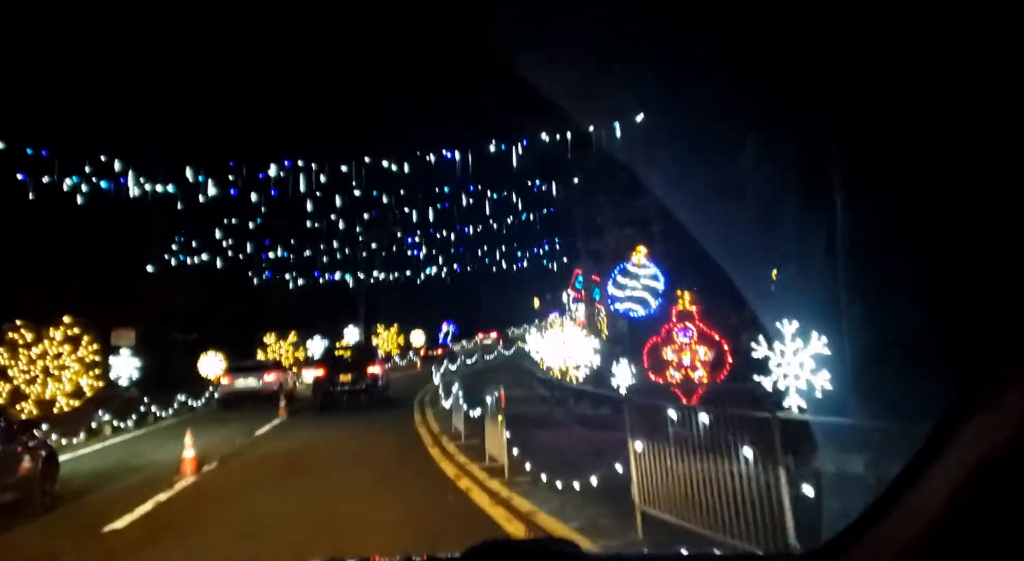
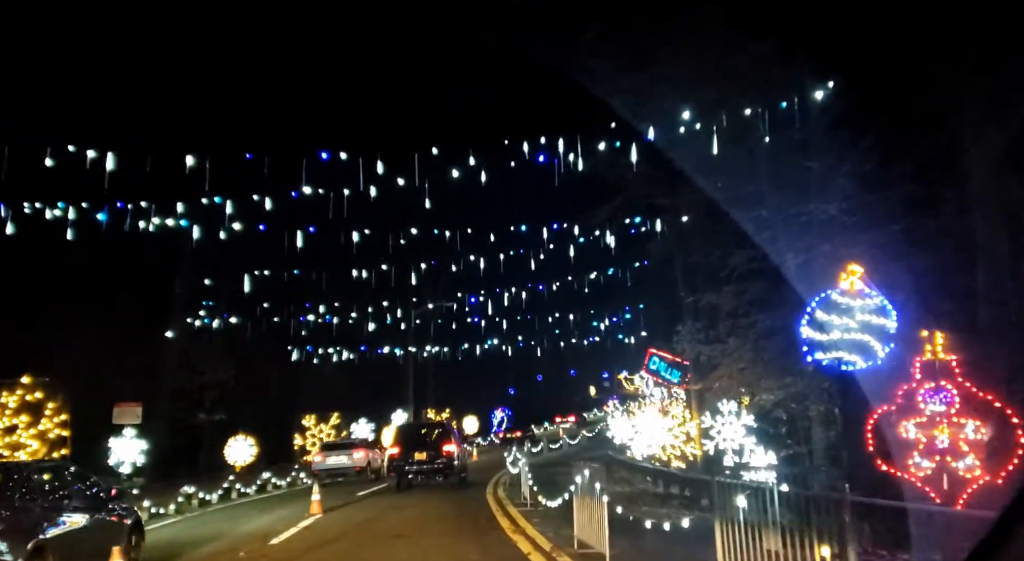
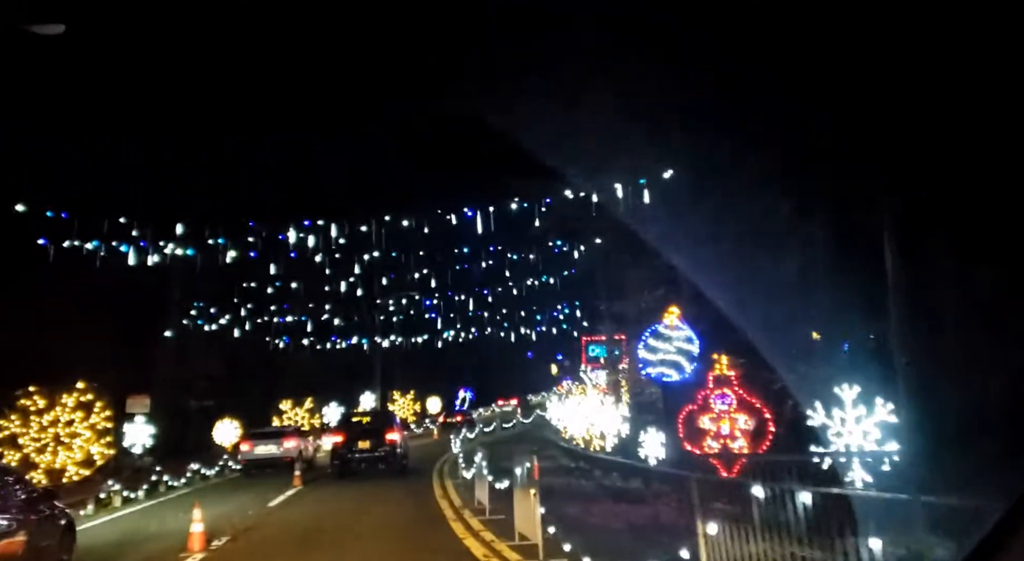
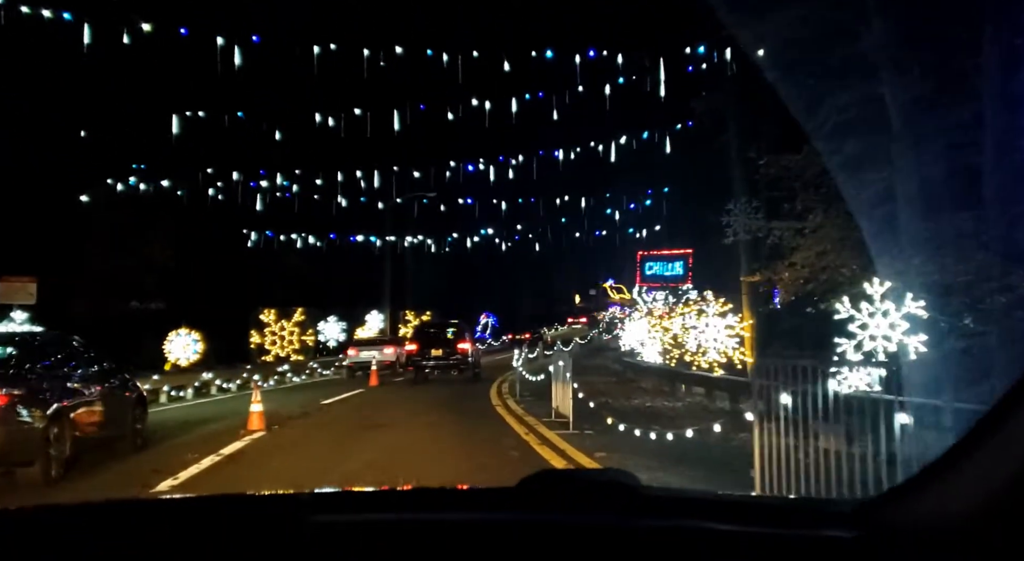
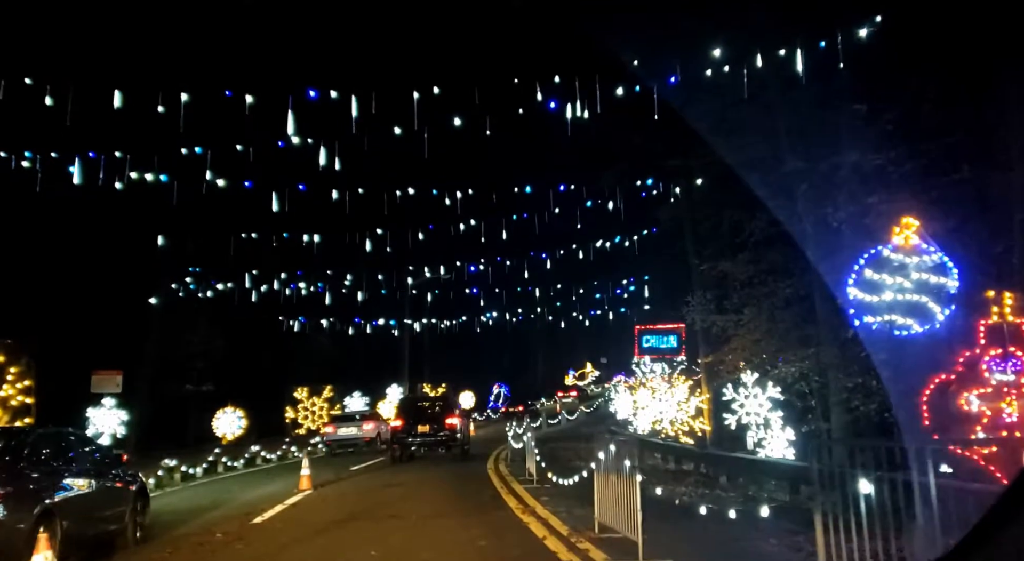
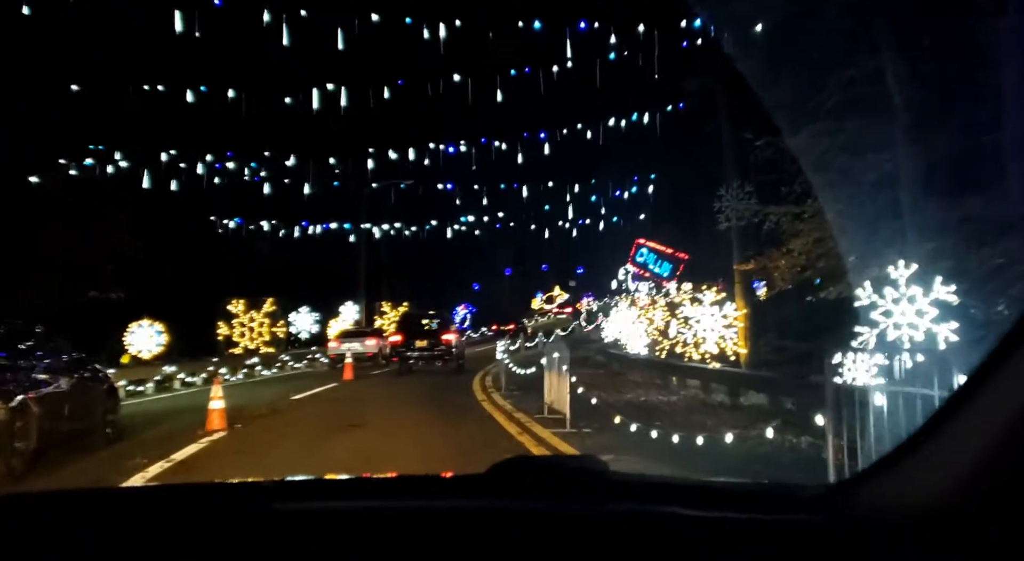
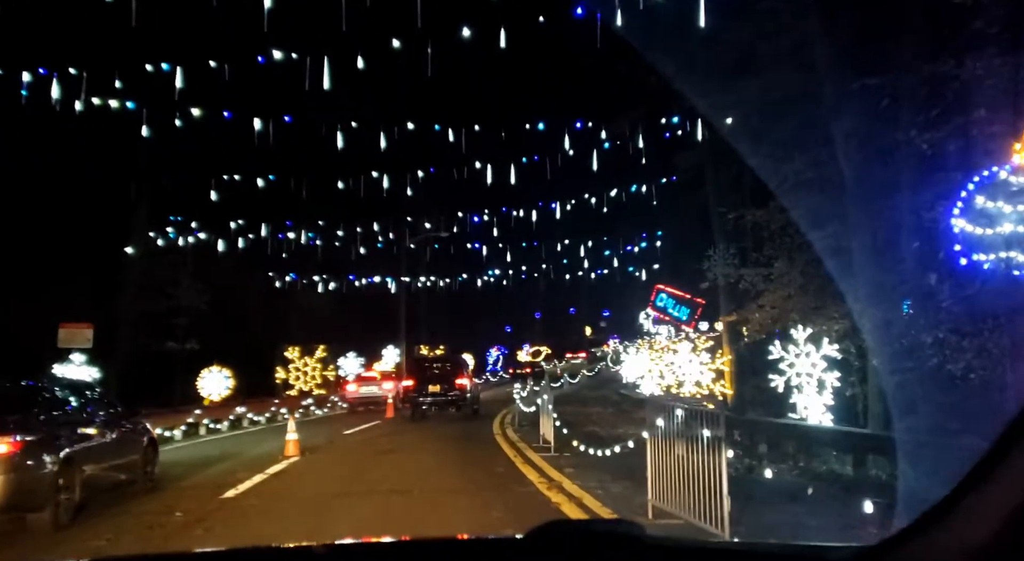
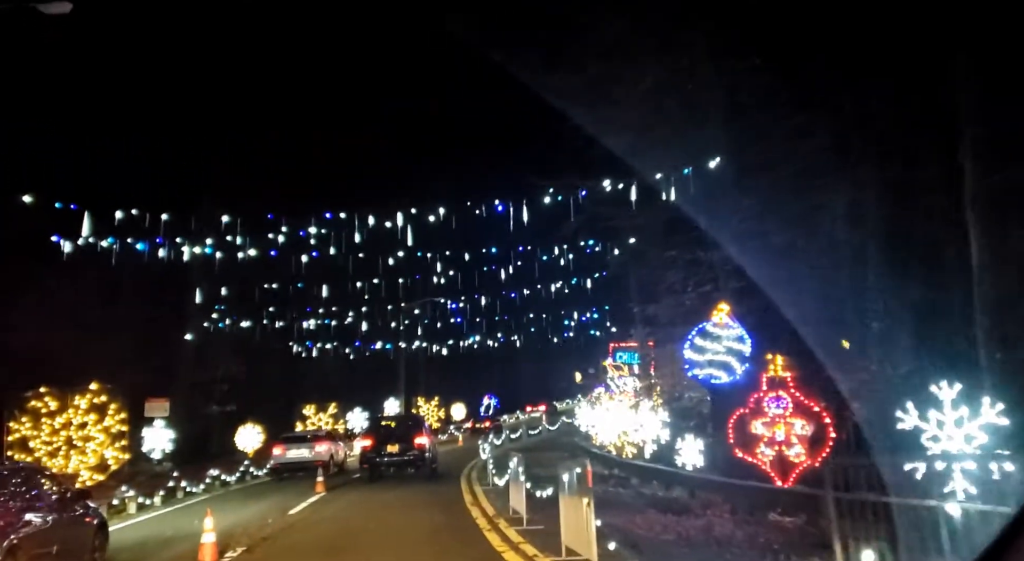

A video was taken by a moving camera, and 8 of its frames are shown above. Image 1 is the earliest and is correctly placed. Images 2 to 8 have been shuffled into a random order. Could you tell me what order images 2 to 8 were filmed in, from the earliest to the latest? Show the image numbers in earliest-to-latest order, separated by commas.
3, 8, 2, 5, 7, 4, 6
